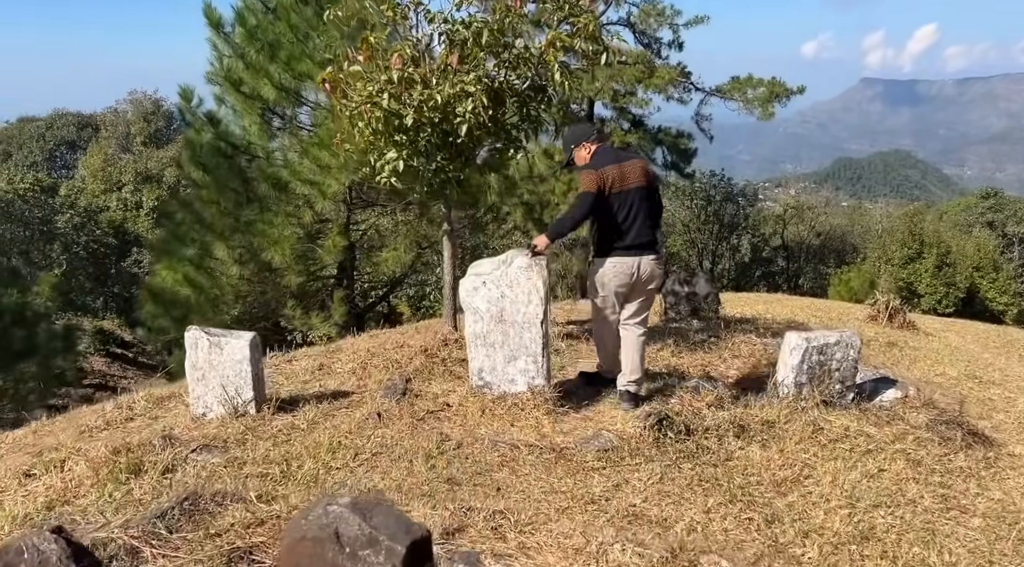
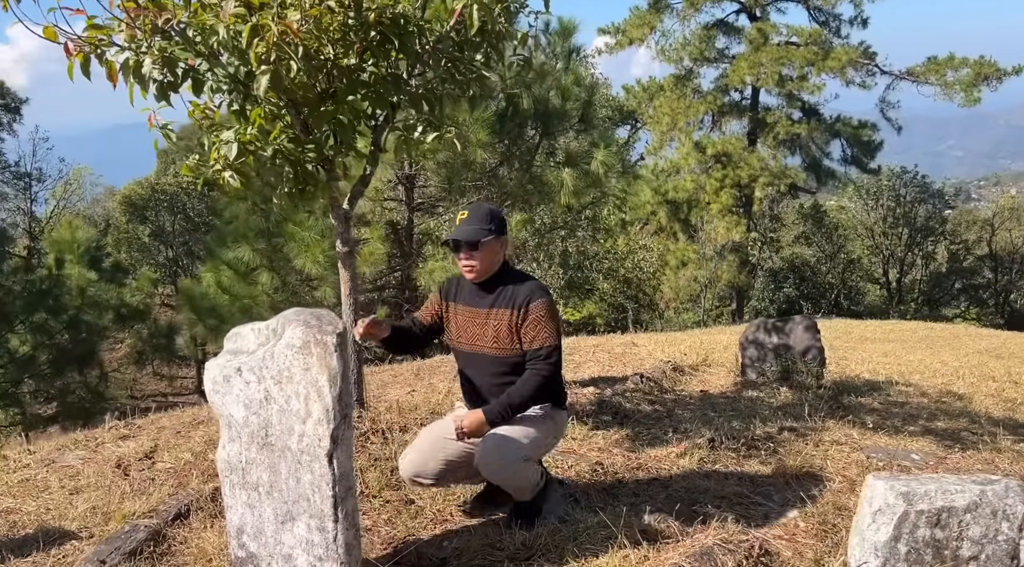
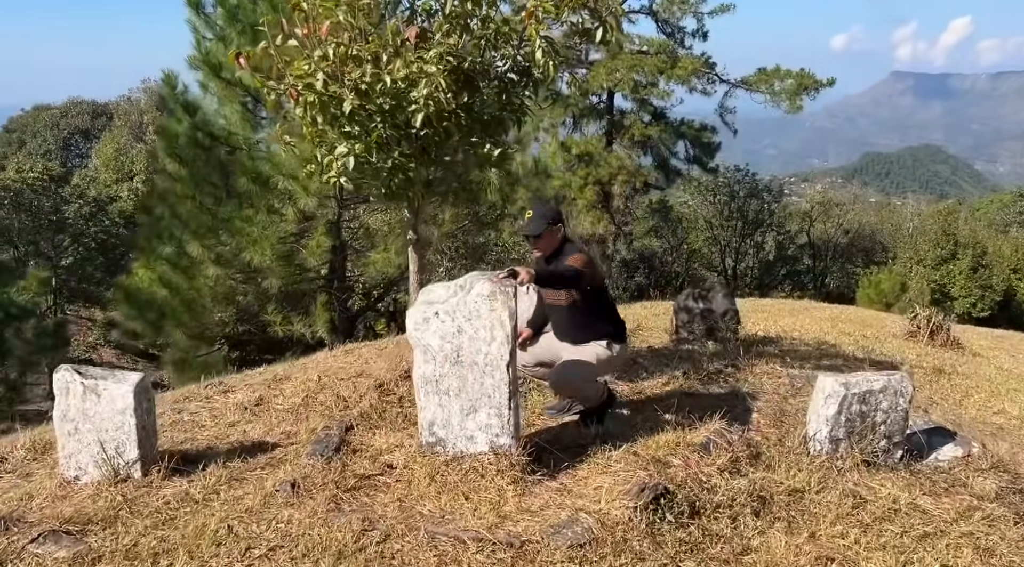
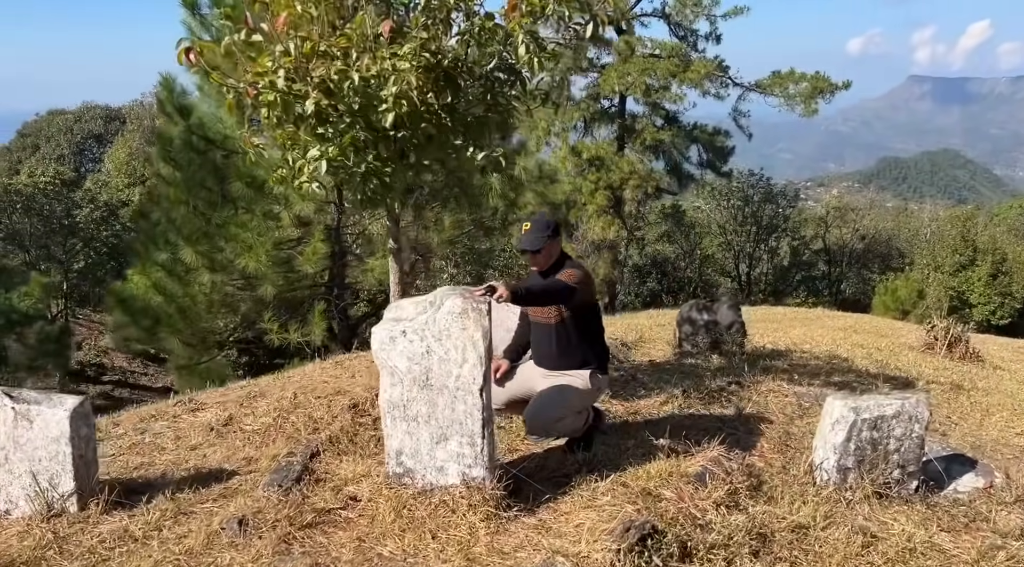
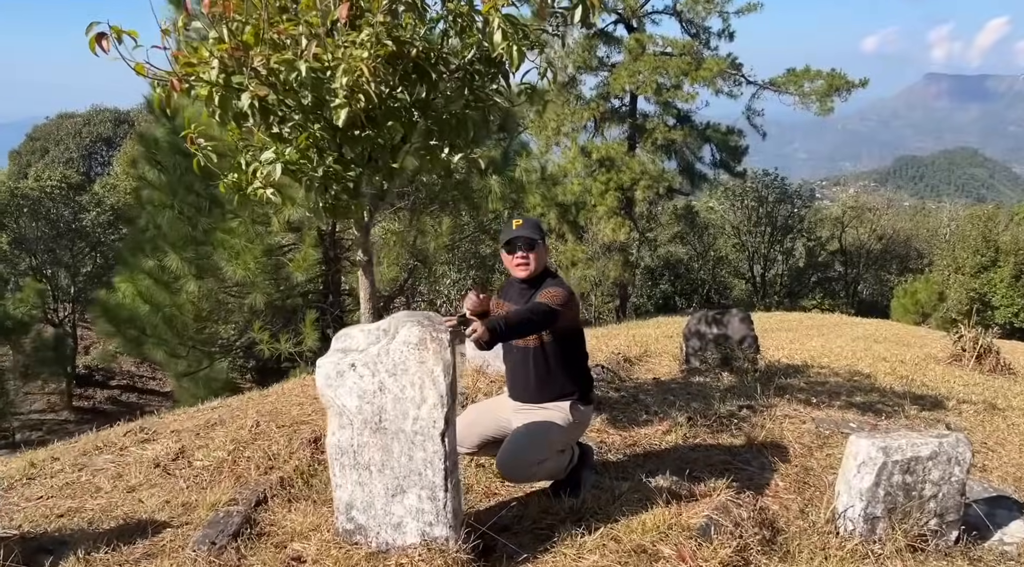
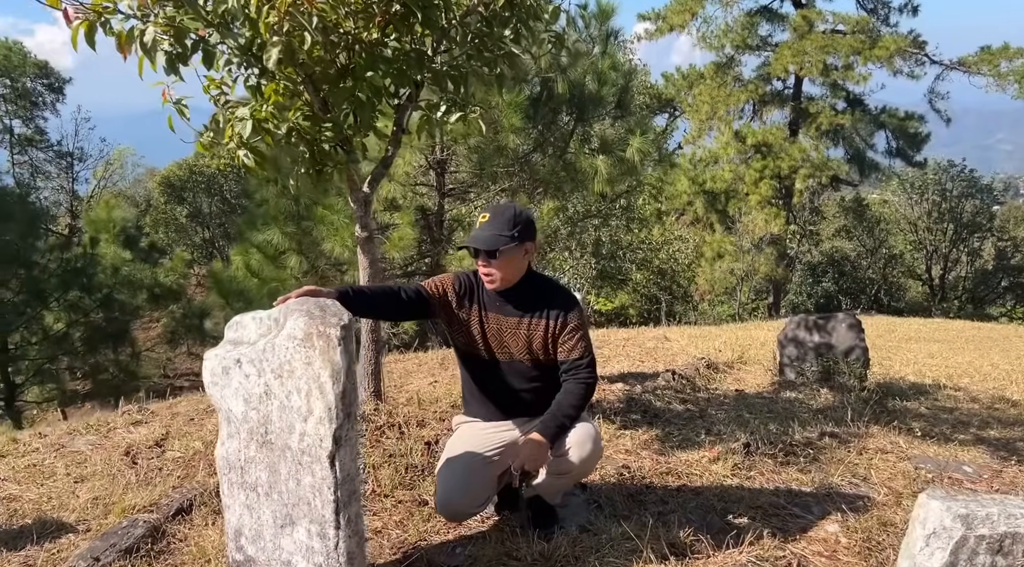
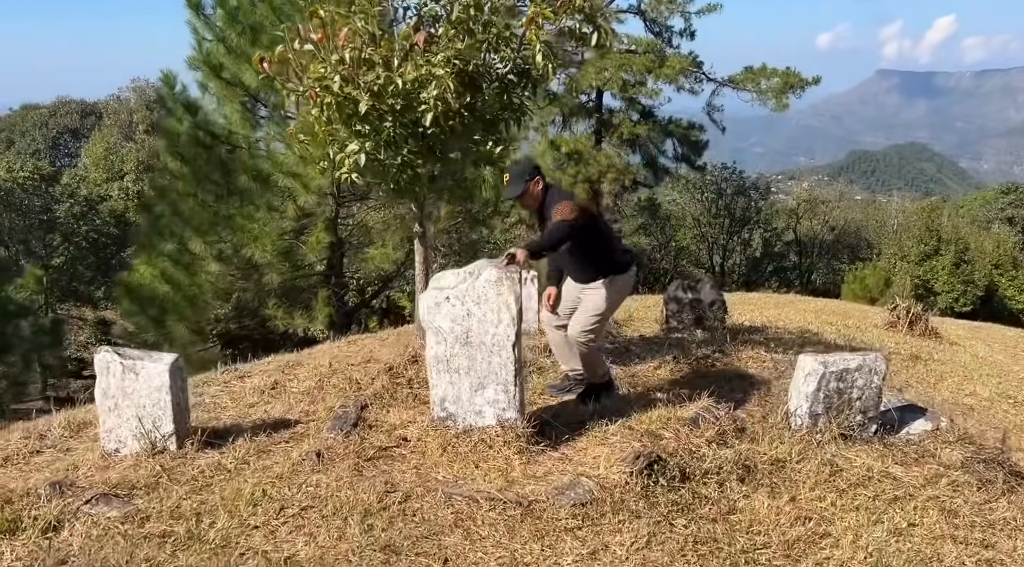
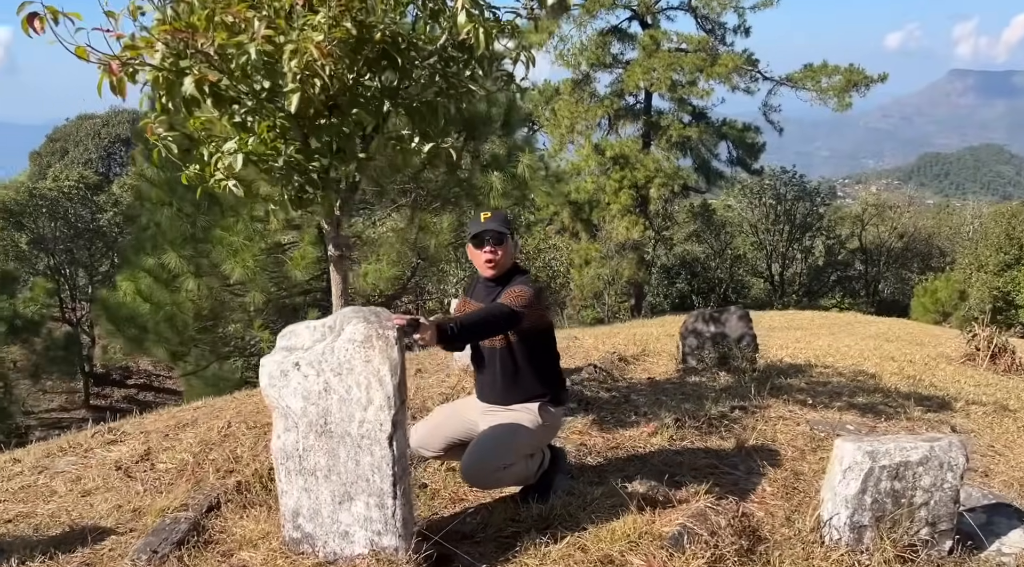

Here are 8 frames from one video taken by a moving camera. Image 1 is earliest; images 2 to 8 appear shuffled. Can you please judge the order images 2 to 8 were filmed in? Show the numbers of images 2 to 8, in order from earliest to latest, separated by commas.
7, 3, 4, 5, 8, 2, 6
